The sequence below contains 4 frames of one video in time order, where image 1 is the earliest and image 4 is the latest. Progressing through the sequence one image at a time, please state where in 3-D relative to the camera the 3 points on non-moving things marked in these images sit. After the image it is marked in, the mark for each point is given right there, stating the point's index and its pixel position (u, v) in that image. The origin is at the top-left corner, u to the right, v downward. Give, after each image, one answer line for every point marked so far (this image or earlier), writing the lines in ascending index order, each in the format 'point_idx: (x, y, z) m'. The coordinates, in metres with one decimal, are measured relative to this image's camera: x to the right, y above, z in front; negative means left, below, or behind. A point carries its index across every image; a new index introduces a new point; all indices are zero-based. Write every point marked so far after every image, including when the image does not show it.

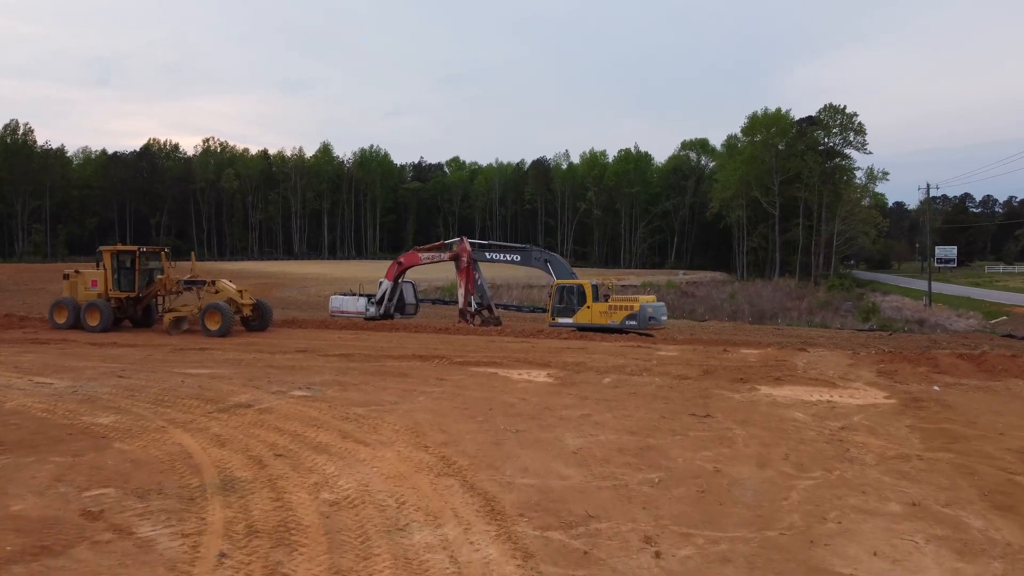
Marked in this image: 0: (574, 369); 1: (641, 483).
0: (+1.1, -1.4, +13.9) m
1: (+1.1, -1.7, +7.1) m
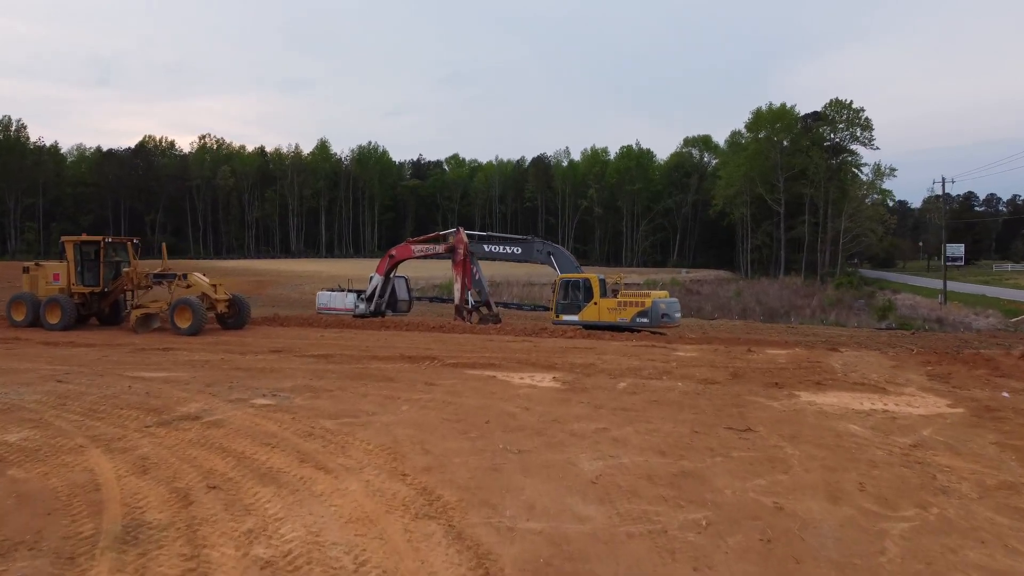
0: (+1.1, -1.3, +12.2) m
1: (+1.1, -1.6, +5.4) m
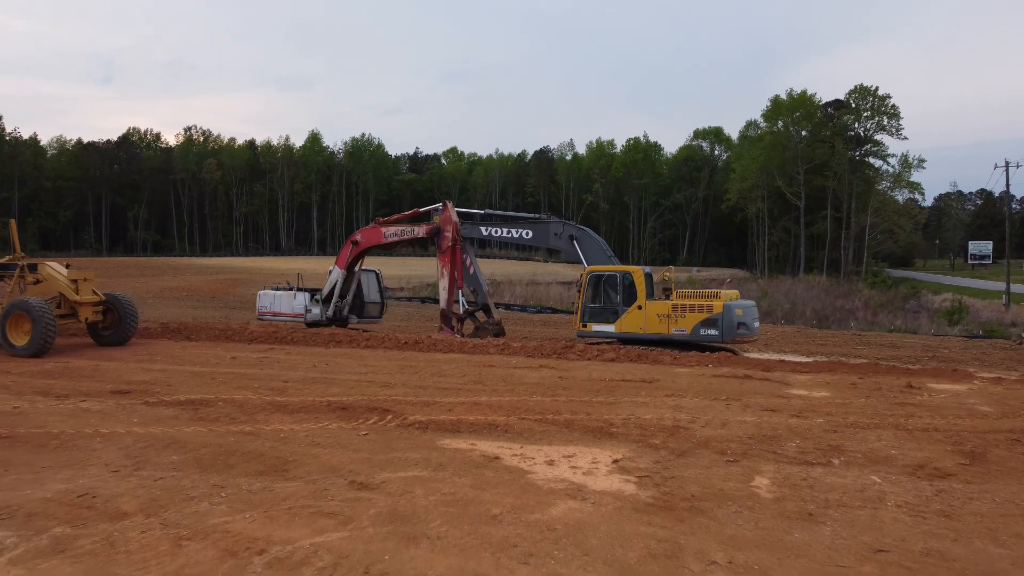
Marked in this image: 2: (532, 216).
0: (+1.2, -1.2, +6.3) m
1: (+1.3, -1.6, -0.5) m
2: (+0.4, +1.4, +15.6) m
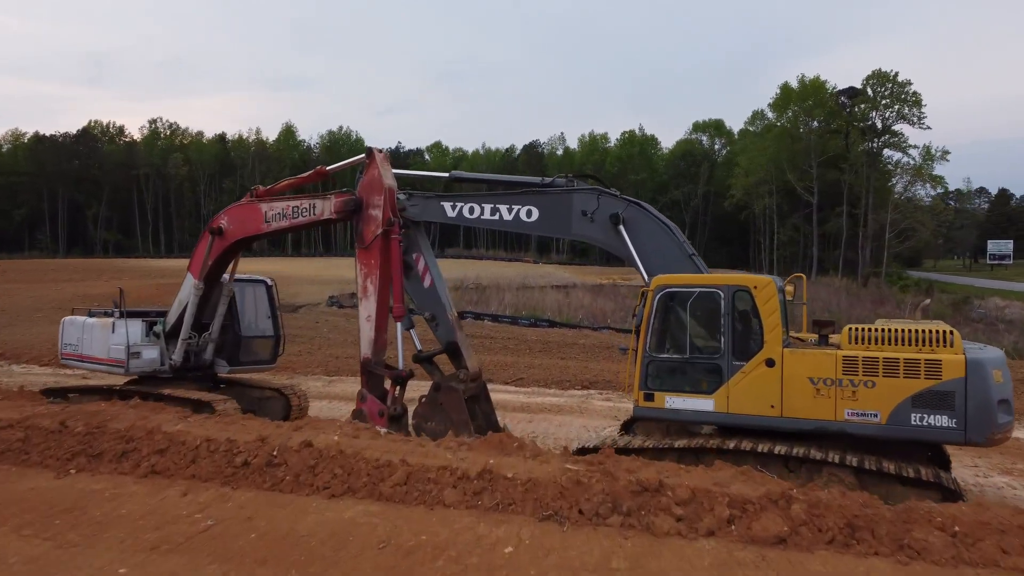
0: (+1.2, -1.5, -1.0) m
1: (+1.4, -1.8, -7.8) m
2: (+0.3, +1.1, +8.4) m
